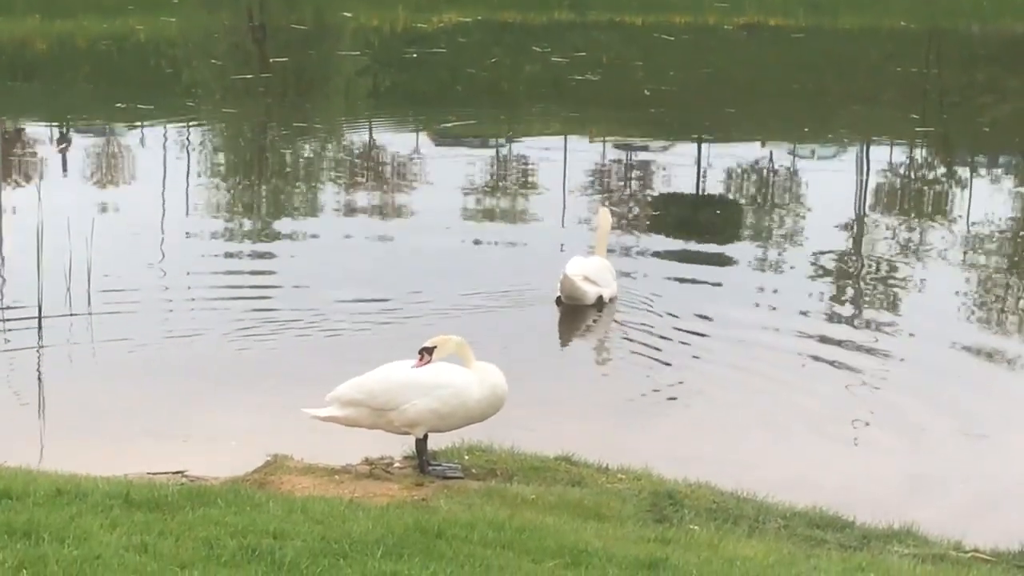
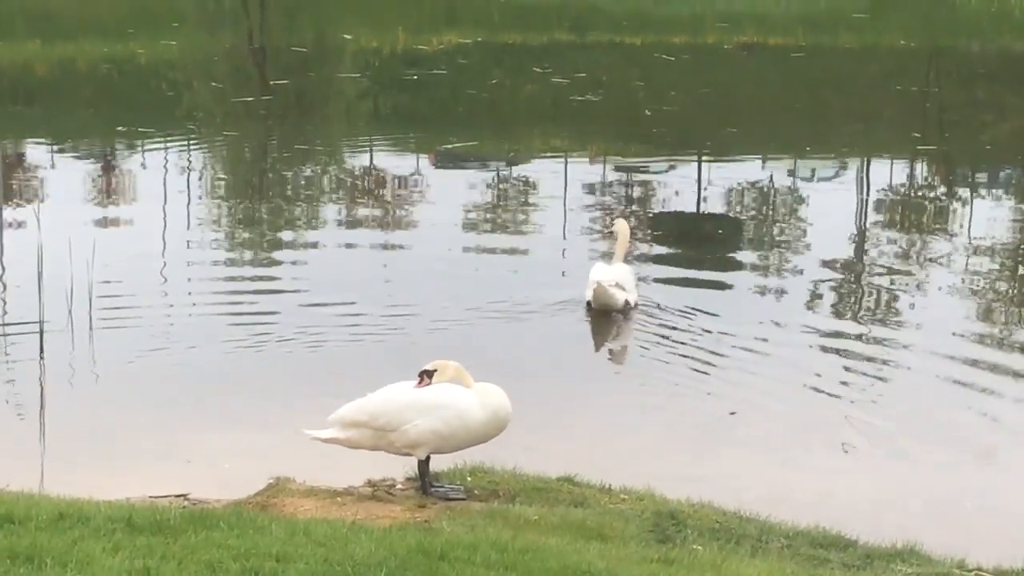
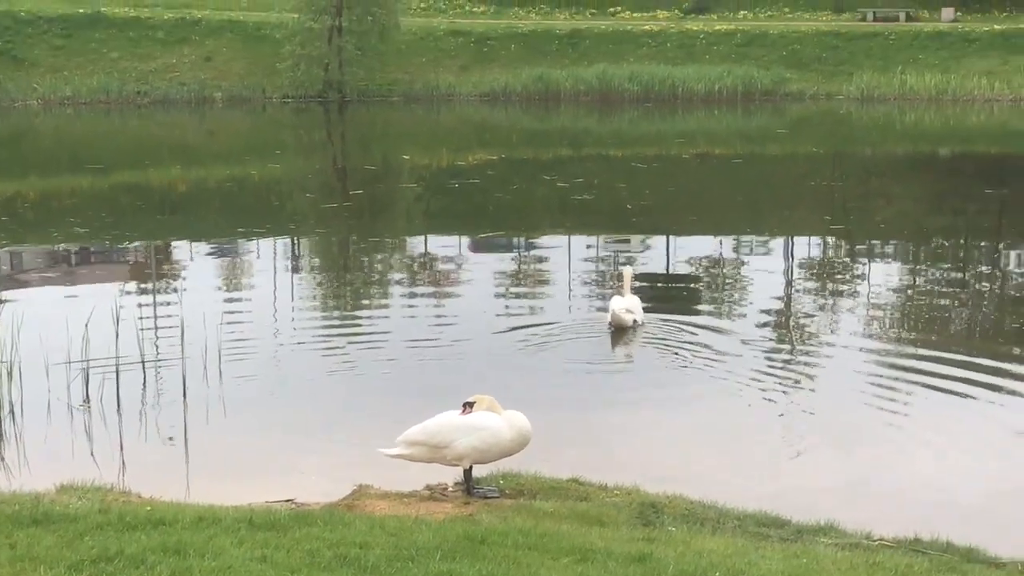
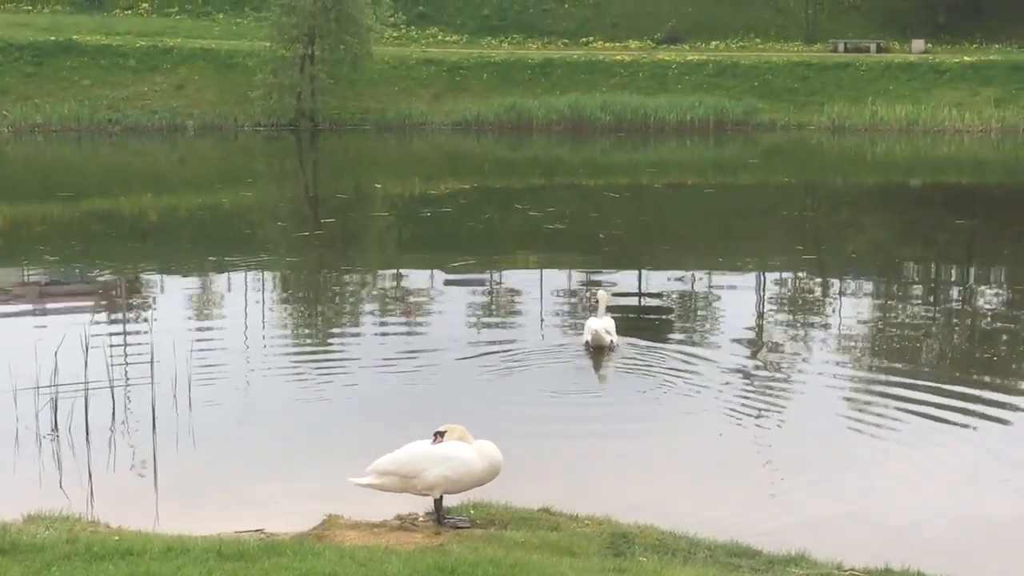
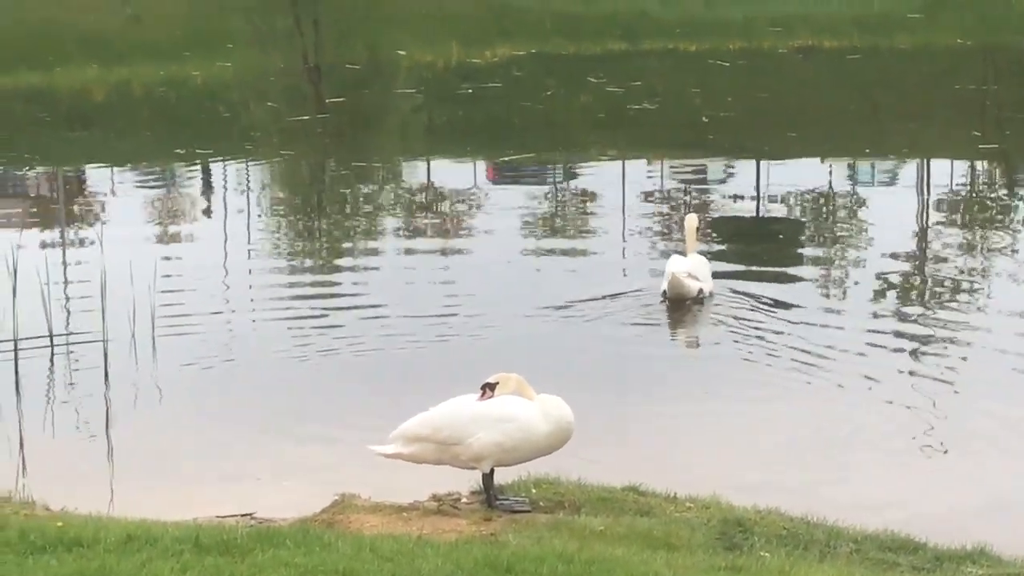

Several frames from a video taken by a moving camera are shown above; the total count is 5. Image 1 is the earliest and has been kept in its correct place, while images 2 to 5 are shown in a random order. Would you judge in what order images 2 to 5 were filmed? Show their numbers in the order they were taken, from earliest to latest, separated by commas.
2, 5, 3, 4
